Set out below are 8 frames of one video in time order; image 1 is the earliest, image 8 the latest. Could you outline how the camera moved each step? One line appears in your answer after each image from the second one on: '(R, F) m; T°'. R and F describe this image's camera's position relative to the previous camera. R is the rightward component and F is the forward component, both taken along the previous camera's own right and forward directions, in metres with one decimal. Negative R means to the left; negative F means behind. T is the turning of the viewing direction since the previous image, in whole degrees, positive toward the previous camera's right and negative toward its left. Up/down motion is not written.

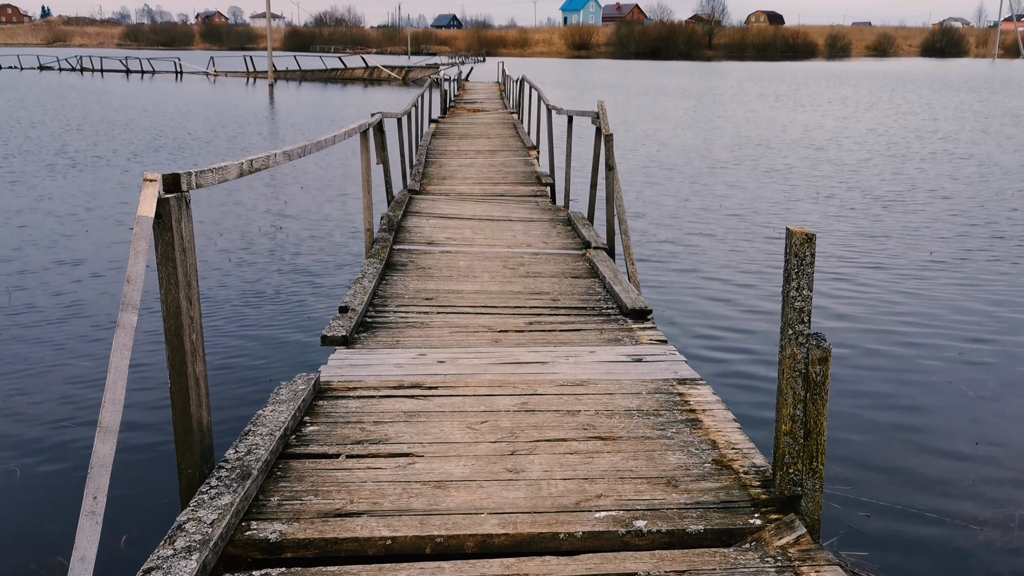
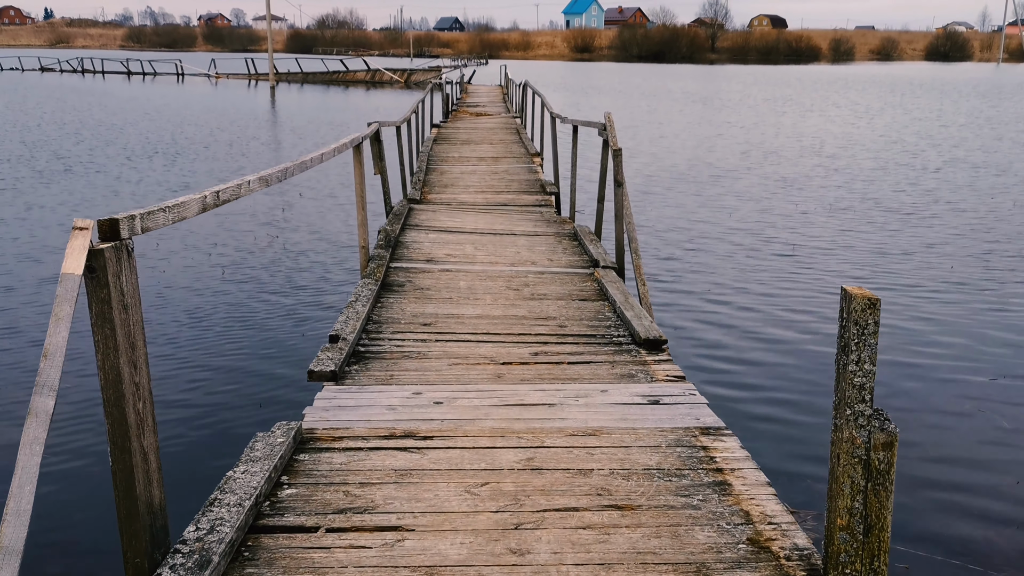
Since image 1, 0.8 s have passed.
(0.0, +0.4) m; 0°
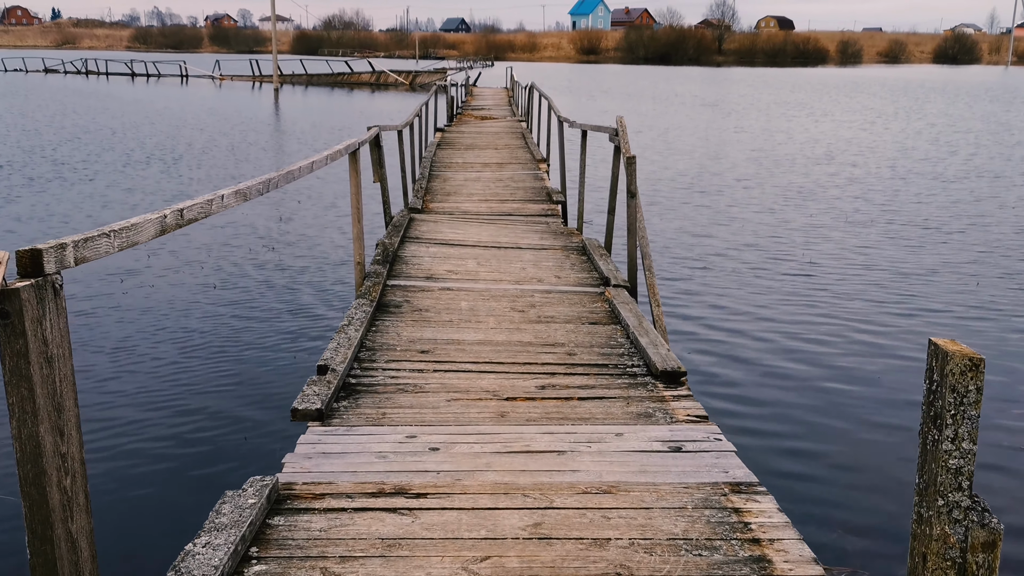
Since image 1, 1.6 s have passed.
(0.0, +0.4) m; 0°
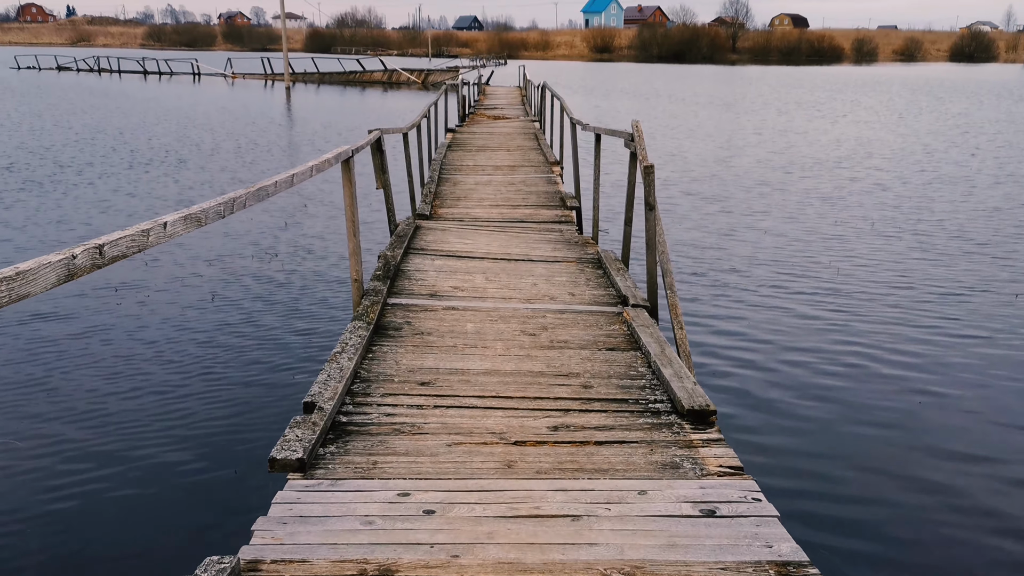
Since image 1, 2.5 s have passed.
(0.0, +0.4) m; -1°
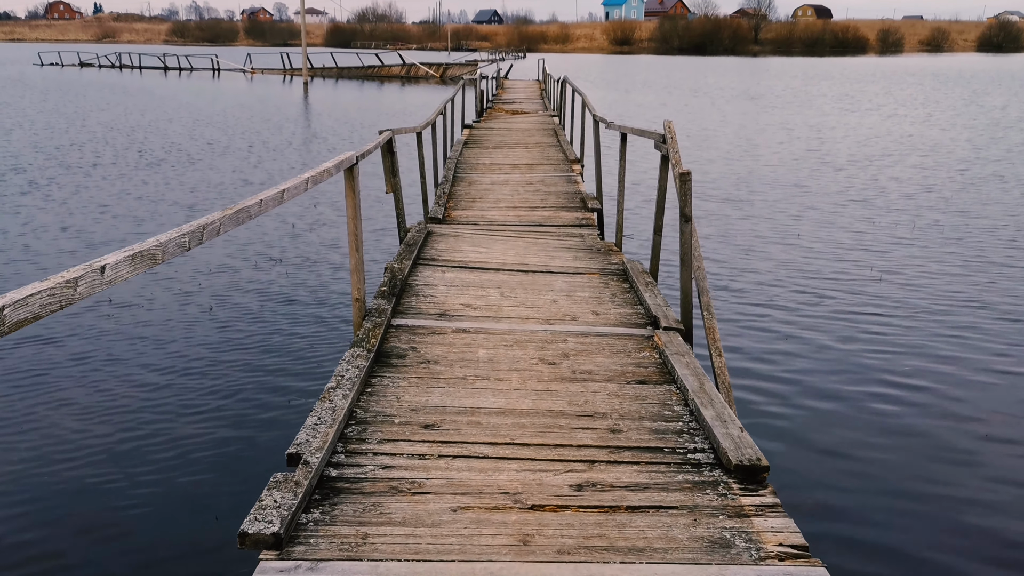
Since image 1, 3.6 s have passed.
(0.0, +0.5) m; -1°
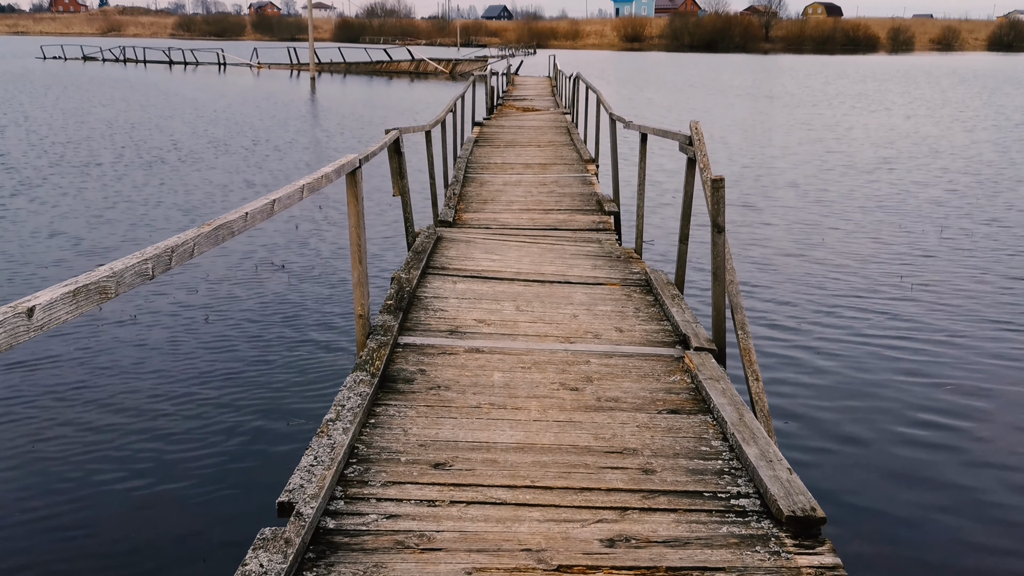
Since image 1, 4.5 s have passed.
(0.0, +0.4) m; 0°
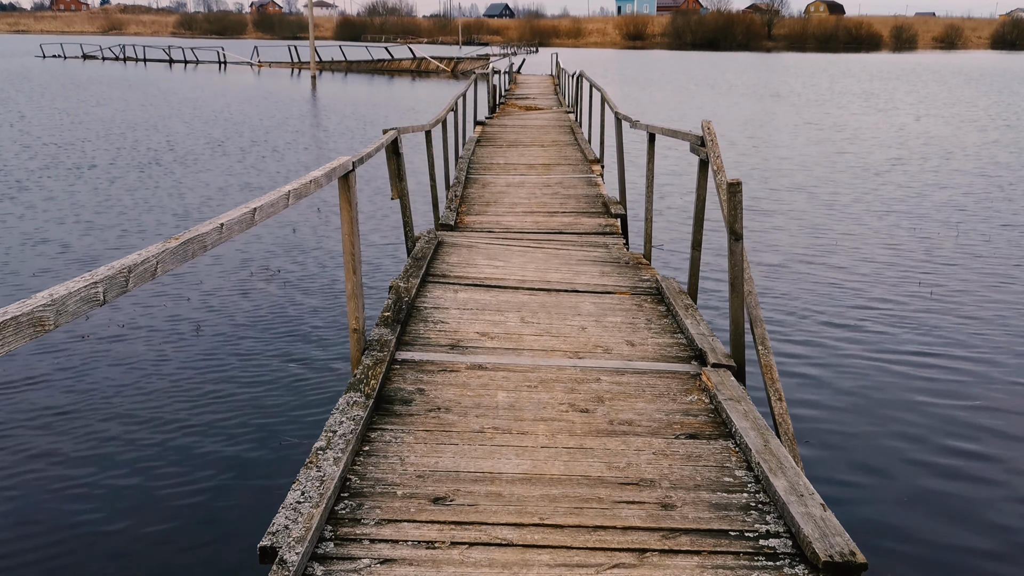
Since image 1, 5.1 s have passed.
(0.0, +0.3) m; 0°
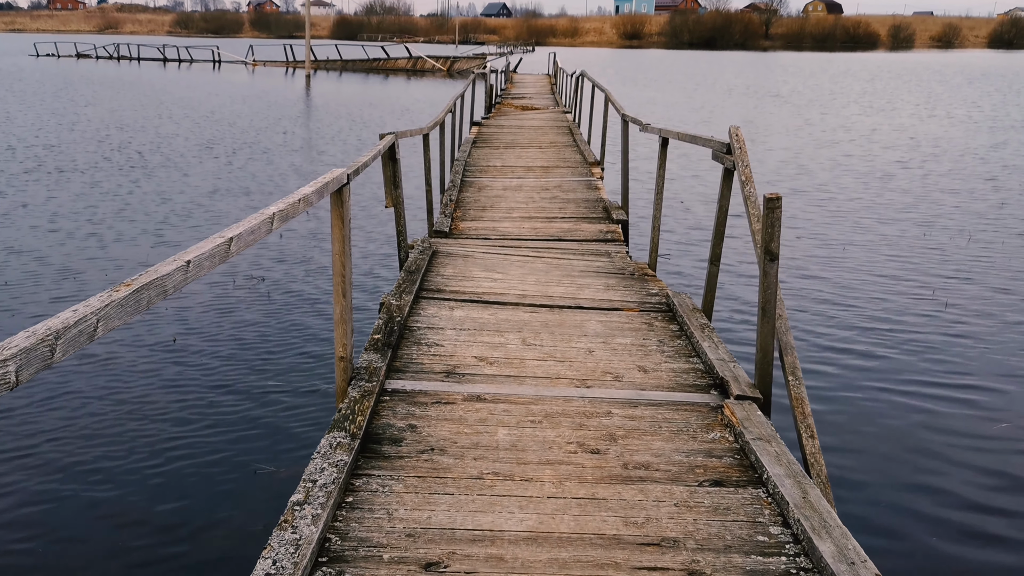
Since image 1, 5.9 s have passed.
(0.0, +0.4) m; 0°
